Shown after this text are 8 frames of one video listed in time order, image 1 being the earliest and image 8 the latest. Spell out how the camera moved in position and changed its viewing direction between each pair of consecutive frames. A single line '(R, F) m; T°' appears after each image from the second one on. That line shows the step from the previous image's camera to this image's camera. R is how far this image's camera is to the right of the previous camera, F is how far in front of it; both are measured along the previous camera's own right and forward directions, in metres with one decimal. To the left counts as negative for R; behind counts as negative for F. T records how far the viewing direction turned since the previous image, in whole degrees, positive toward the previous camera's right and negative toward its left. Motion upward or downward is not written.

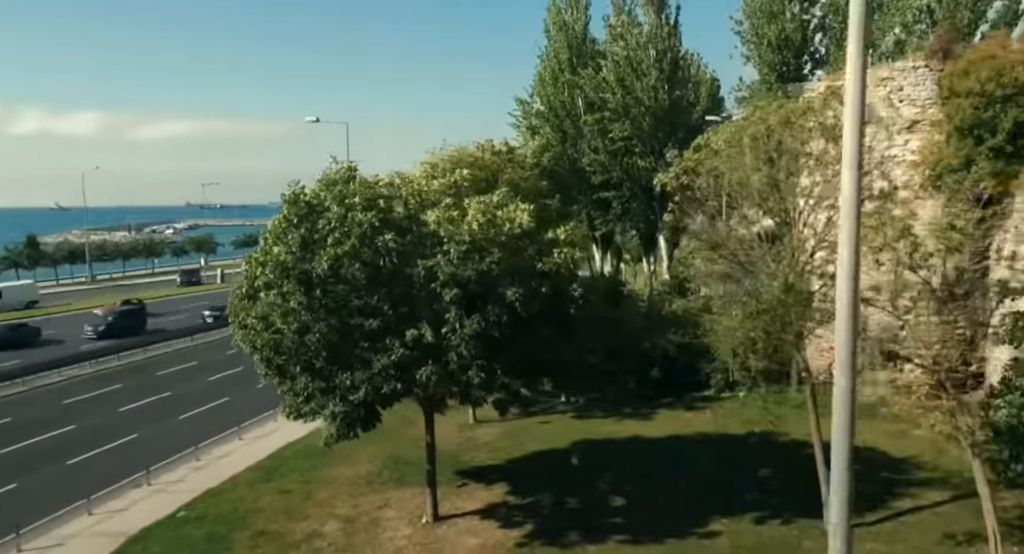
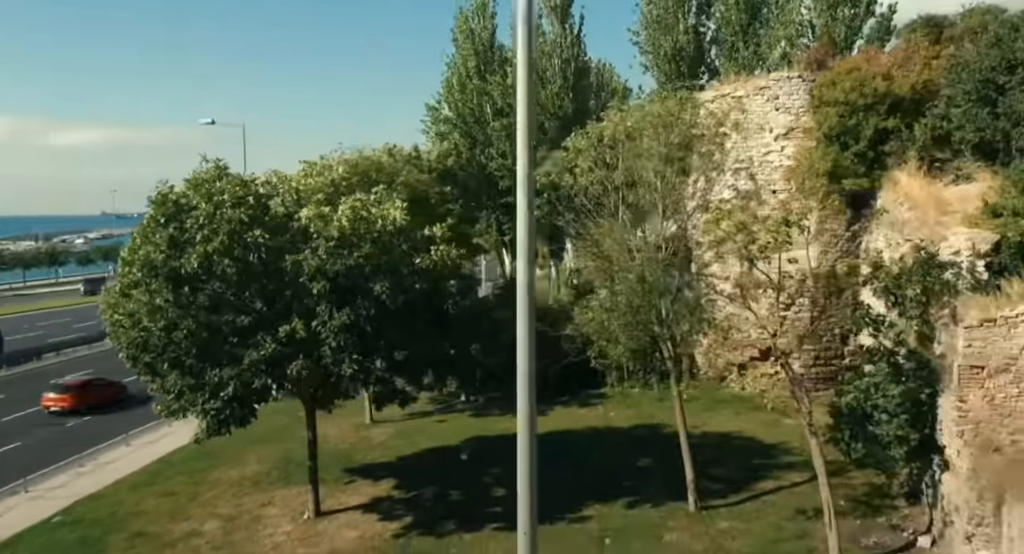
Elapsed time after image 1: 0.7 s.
(+0.9, -0.5) m; +5°
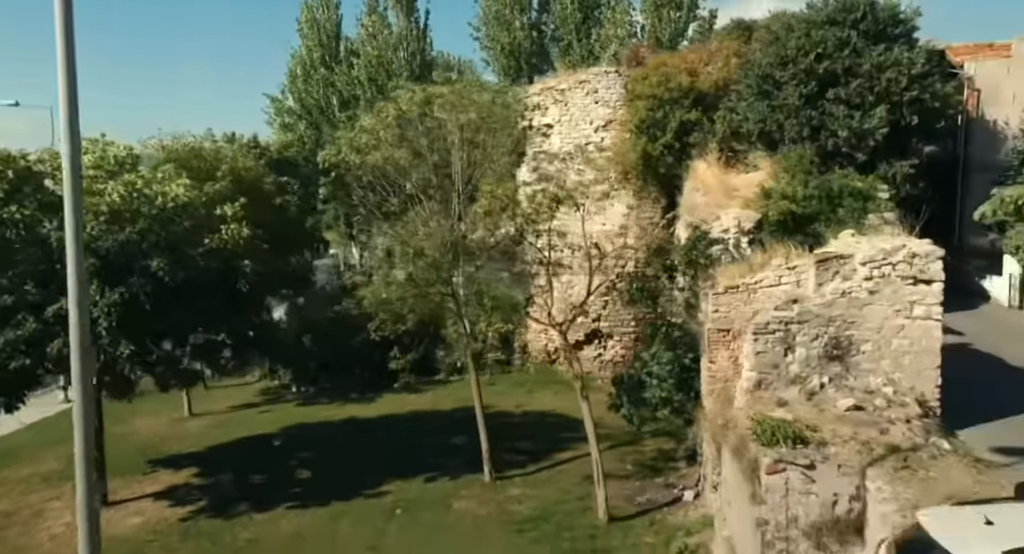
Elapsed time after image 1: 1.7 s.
(+1.5, -0.5) m; +8°
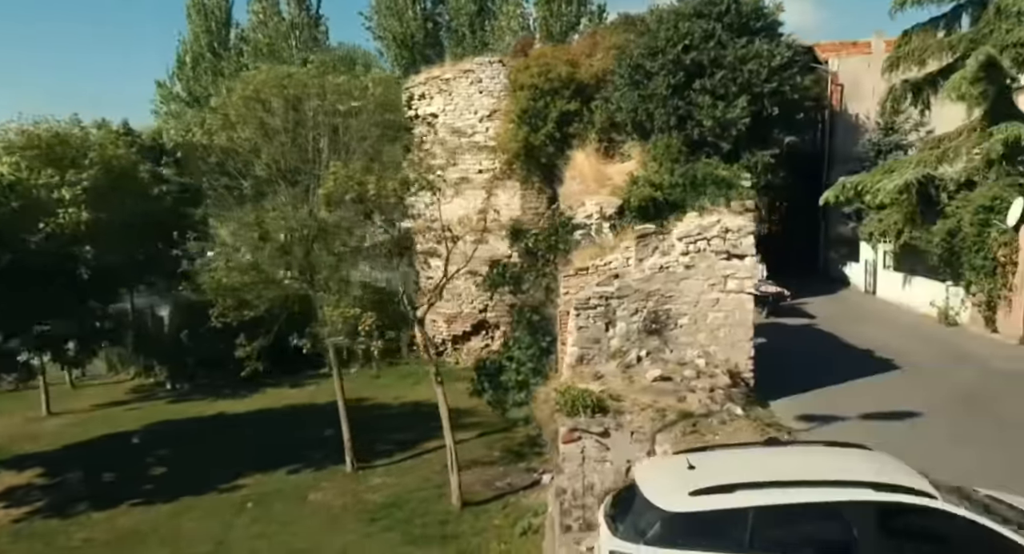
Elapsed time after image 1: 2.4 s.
(+1.1, +0.1) m; +6°
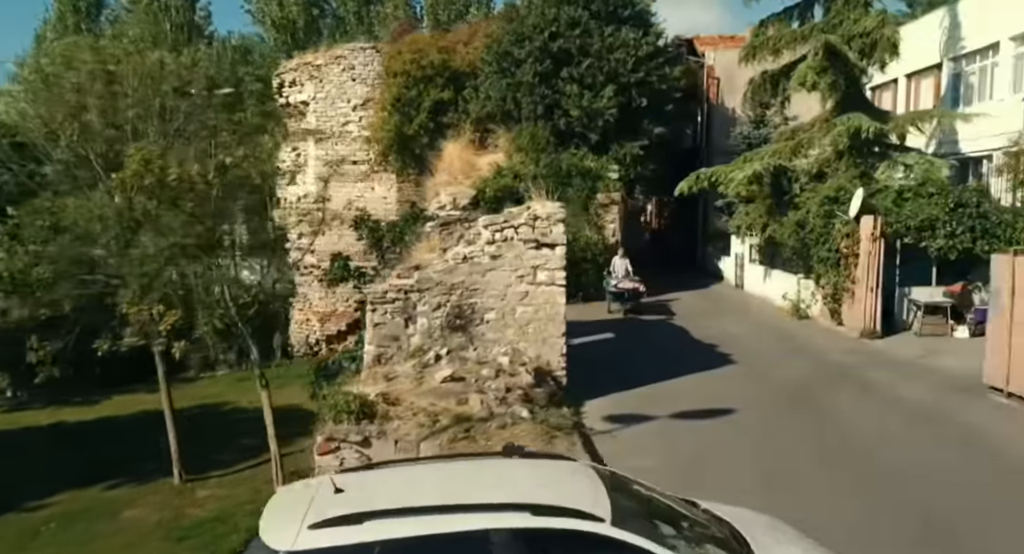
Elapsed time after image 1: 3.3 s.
(+1.4, +0.8) m; +5°
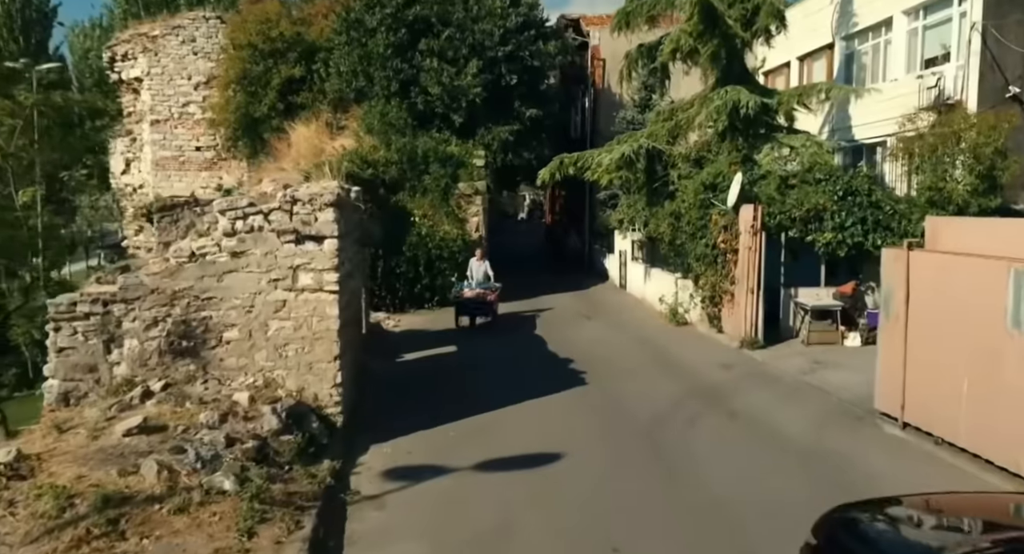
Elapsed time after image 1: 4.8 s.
(+1.3, +2.3) m; +6°
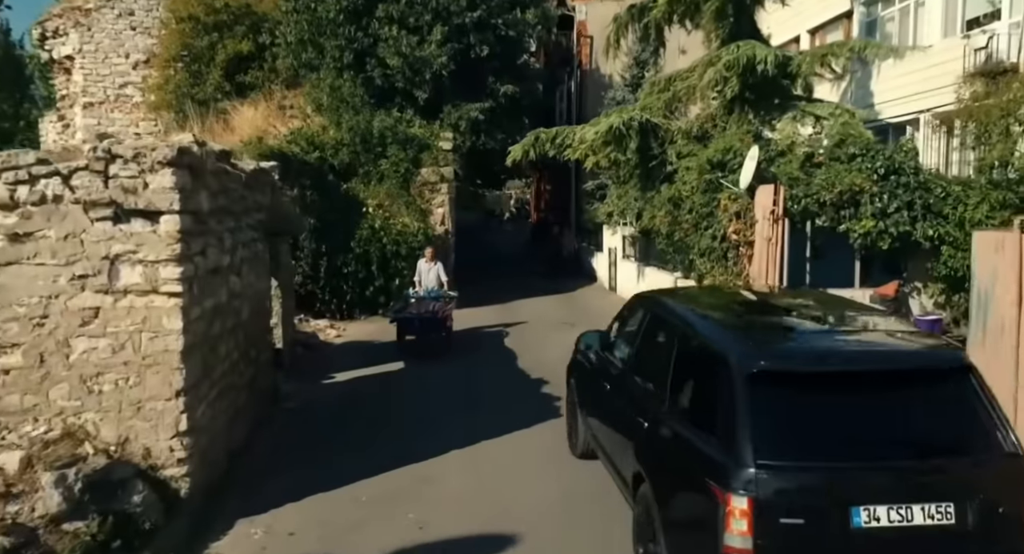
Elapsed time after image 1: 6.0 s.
(+0.3, +2.2) m; +1°
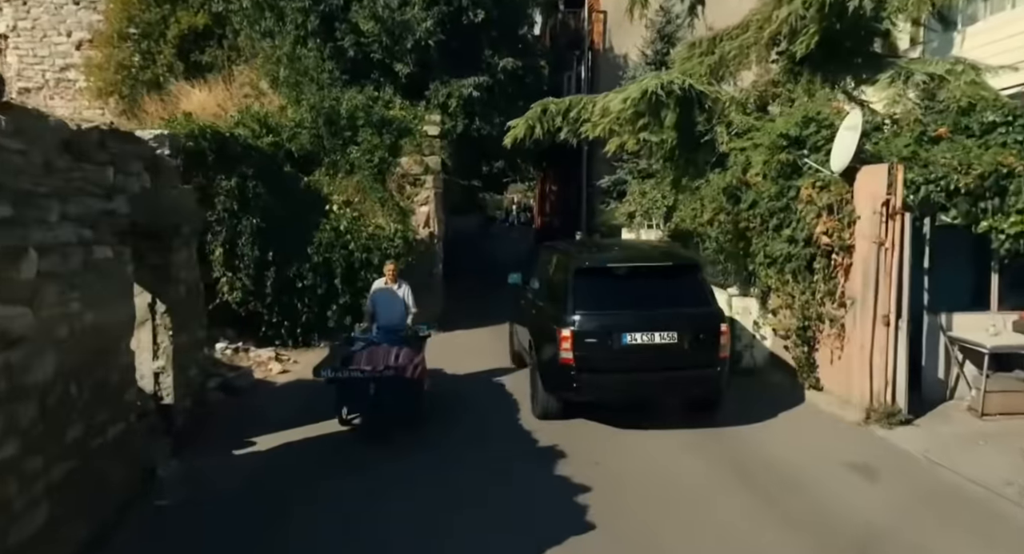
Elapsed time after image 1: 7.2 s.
(0.0, +2.6) m; 0°
